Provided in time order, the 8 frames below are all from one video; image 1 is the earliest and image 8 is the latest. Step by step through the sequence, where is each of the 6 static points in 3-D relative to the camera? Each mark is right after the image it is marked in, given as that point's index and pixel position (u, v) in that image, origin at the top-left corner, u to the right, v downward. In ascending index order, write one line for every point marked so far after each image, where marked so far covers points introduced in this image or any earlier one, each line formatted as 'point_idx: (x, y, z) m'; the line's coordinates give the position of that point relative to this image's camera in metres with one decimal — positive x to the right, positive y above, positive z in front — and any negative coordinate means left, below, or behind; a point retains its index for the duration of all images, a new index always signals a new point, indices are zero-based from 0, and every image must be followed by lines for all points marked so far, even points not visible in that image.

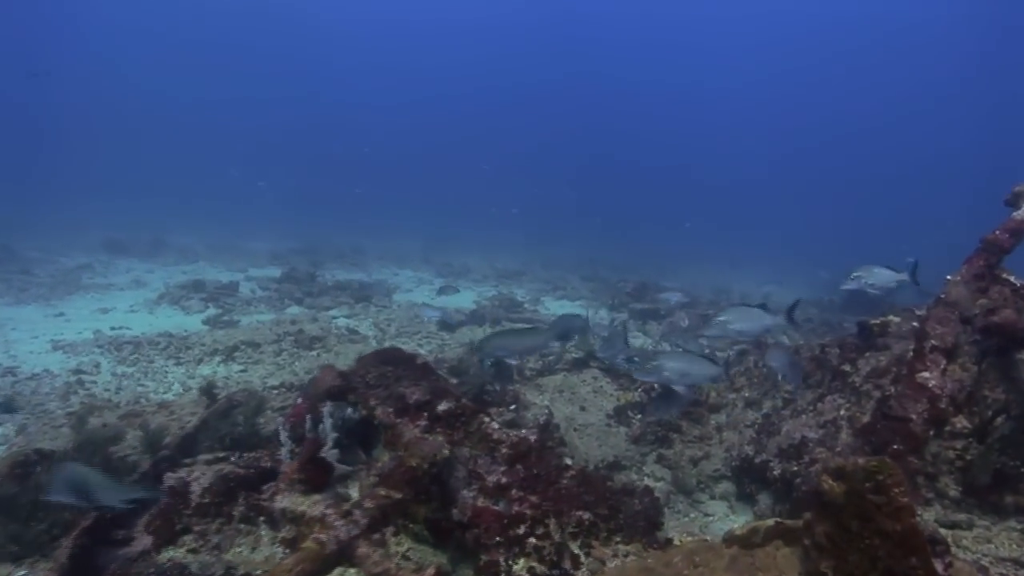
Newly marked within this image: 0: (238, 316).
0: (-7.2, -0.8, +16.8) m
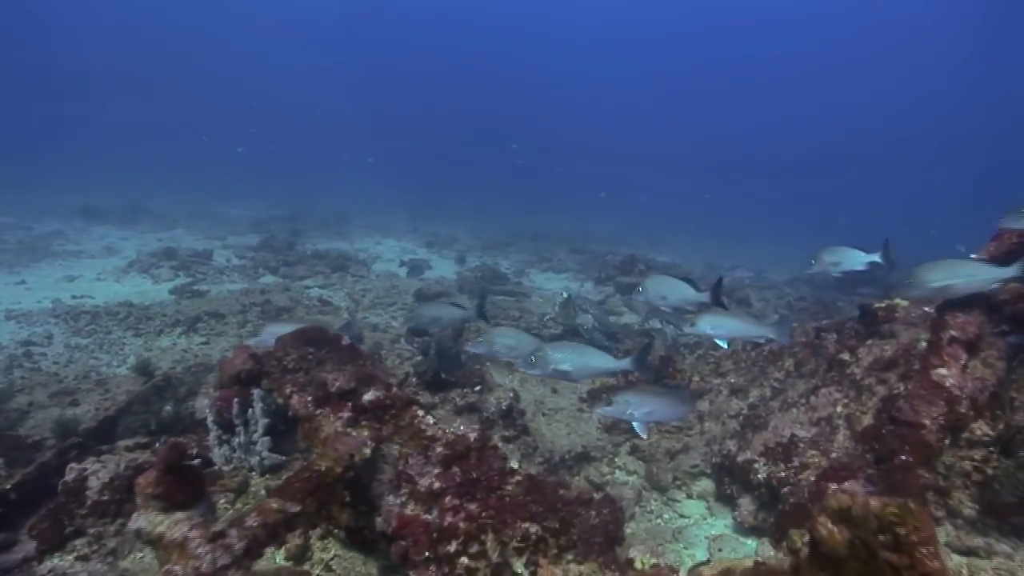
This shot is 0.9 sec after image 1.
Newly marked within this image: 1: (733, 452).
0: (-7.6, +0.1, +16.0) m
1: (+1.7, -1.3, +5.0) m
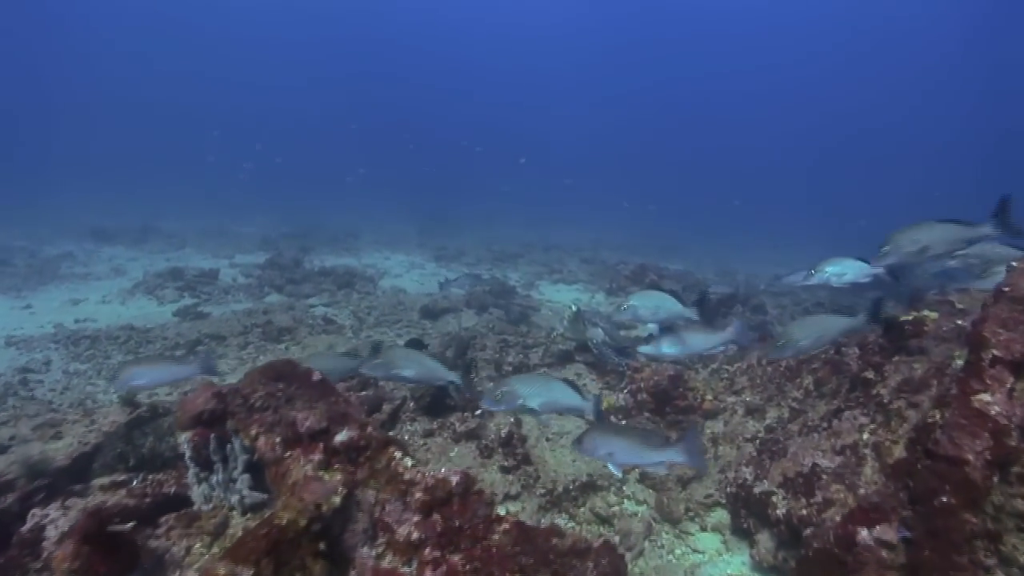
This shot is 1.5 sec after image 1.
0: (-7.4, -0.5, +15.8) m
1: (+1.7, -1.4, +4.5) m
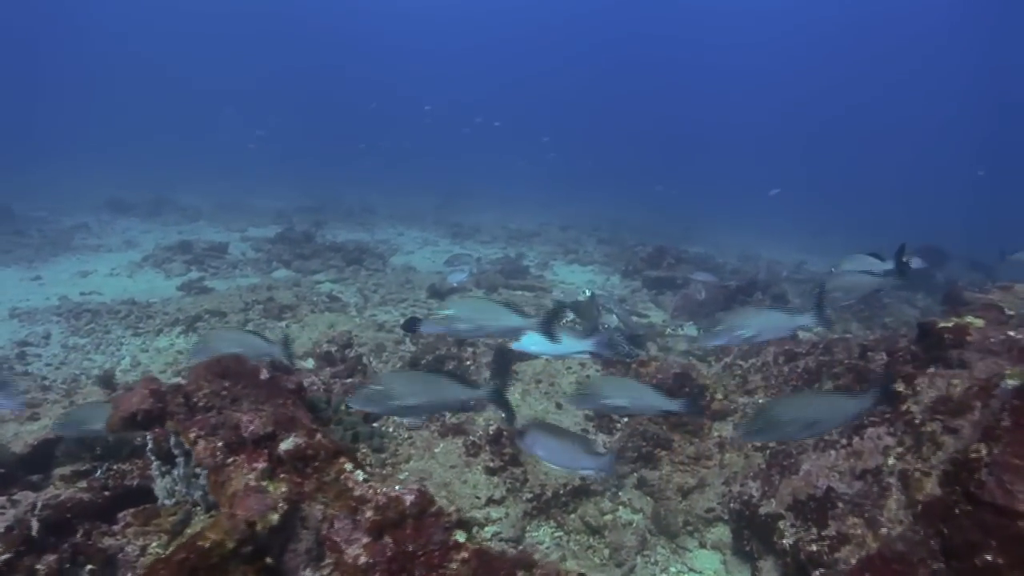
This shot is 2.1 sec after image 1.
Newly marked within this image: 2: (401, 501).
0: (-7.1, +0.2, +15.6) m
1: (+1.5, -1.3, +4.1) m
2: (-0.5, -1.0, +3.0) m
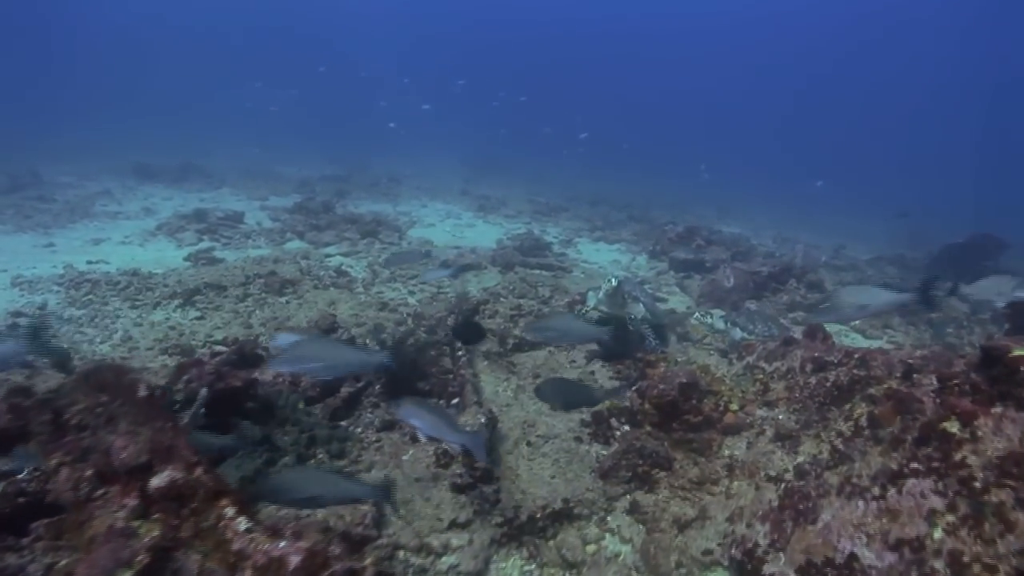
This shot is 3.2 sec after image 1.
0: (-6.7, +0.9, +15.2) m
1: (+1.3, -1.4, +3.3) m
2: (-0.8, -1.0, +2.4) m
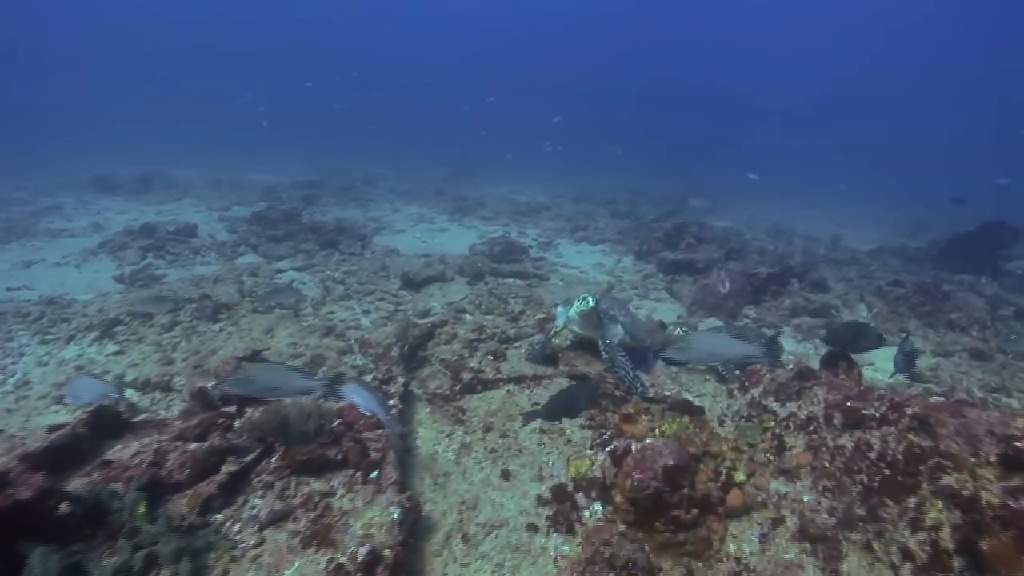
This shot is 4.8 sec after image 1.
0: (-7.3, +0.4, +13.8) m
1: (+0.9, -1.6, +2.0) m
2: (-1.2, -1.3, +1.0) m
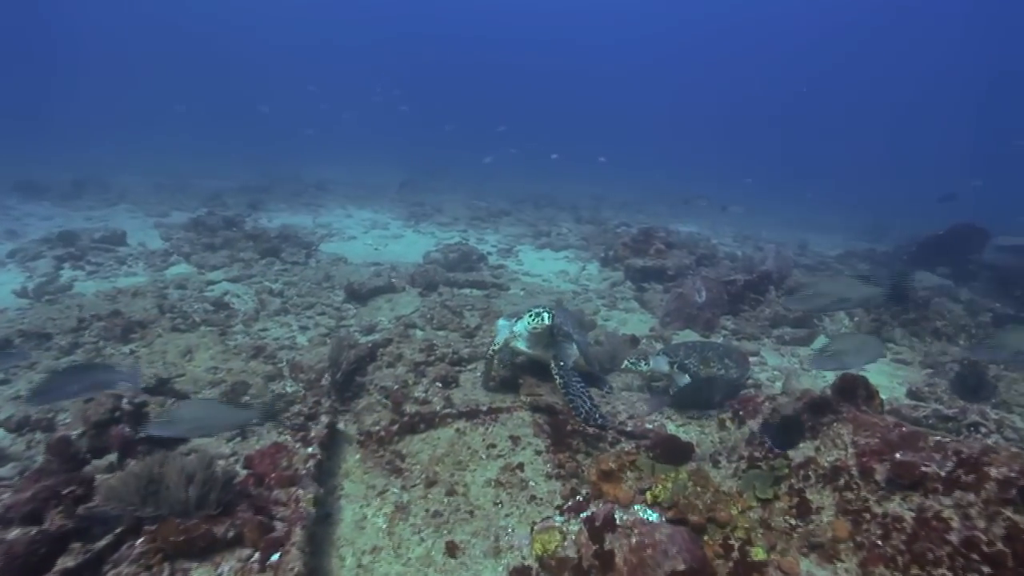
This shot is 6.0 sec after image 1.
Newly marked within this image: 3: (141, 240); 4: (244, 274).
0: (-8.1, +0.1, +12.3) m
1: (+0.8, -1.6, +1.0) m
2: (-1.3, -1.4, -0.1) m
3: (-9.8, +1.3, +16.9) m
4: (-5.3, +0.2, +12.5) m
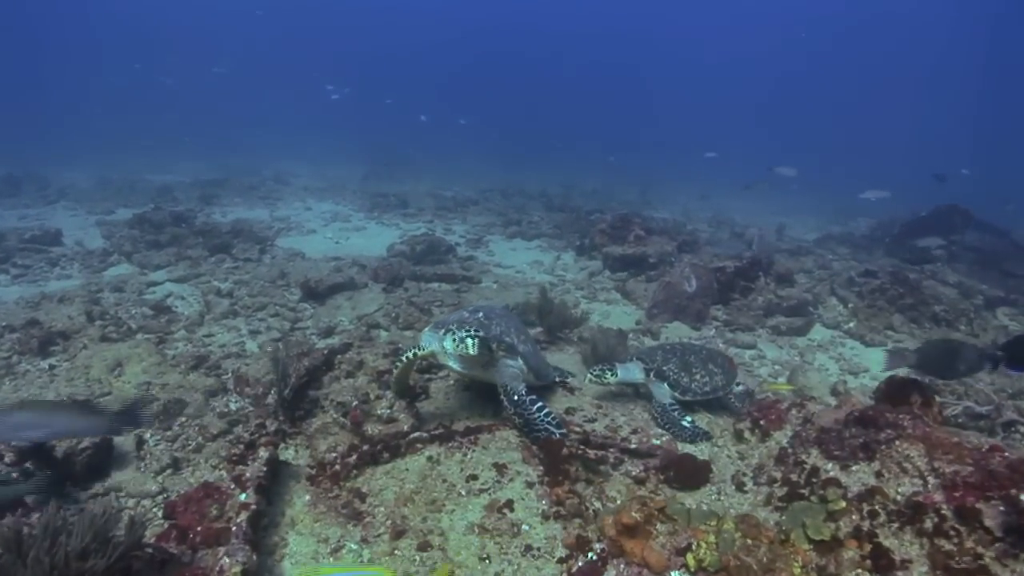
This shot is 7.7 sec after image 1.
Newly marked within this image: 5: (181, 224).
0: (-8.6, 0.0, +11.0) m
1: (+0.9, -1.6, +0.2) m
2: (-1.1, -1.4, -1.0) m
3: (-10.5, +1.3, +15.5) m
4: (-5.7, +0.2, +11.4) m
5: (-8.2, +1.6, +15.8) m
